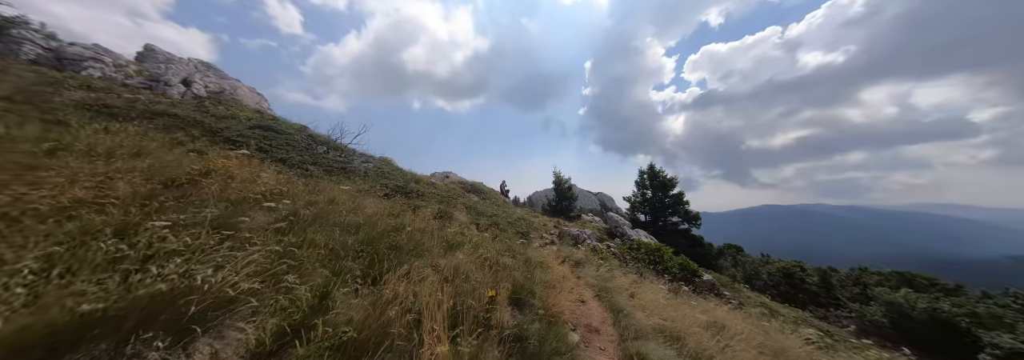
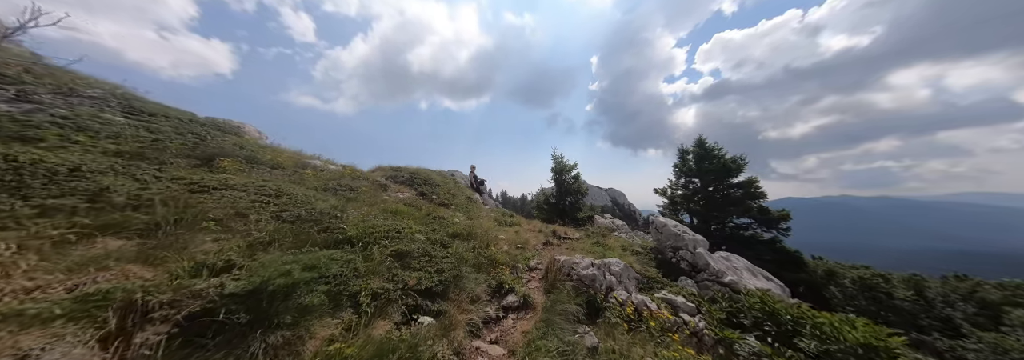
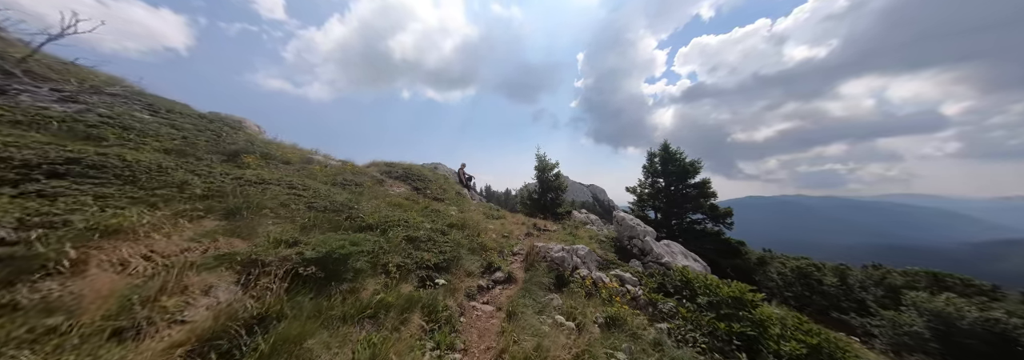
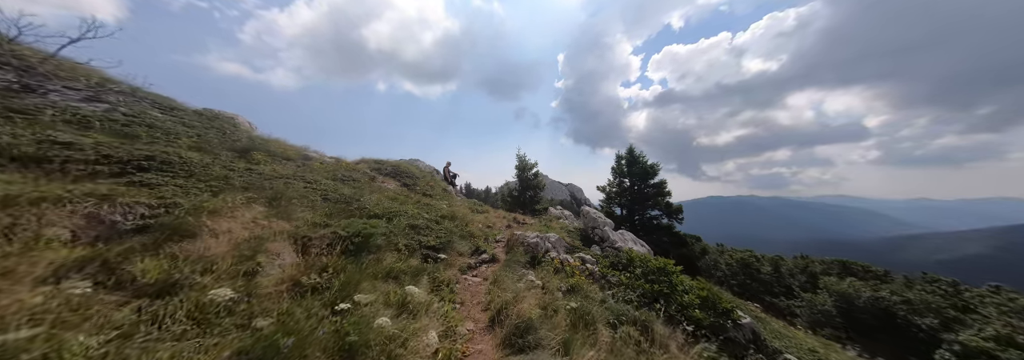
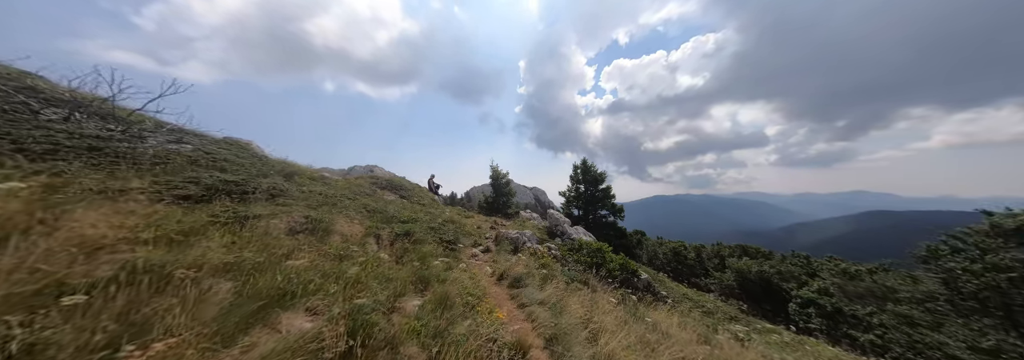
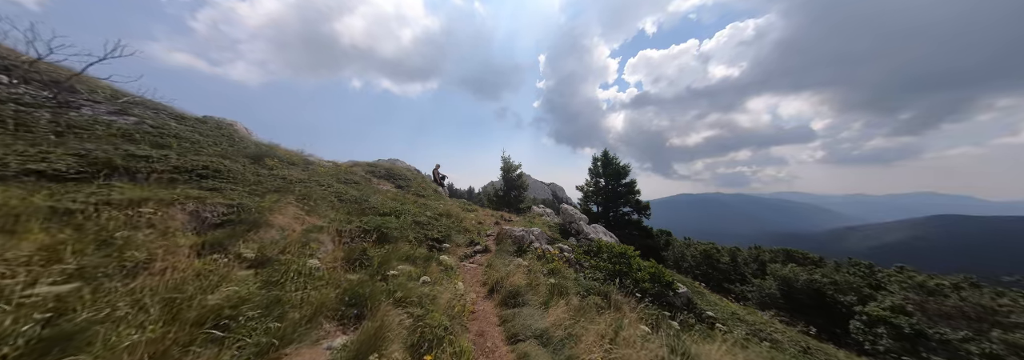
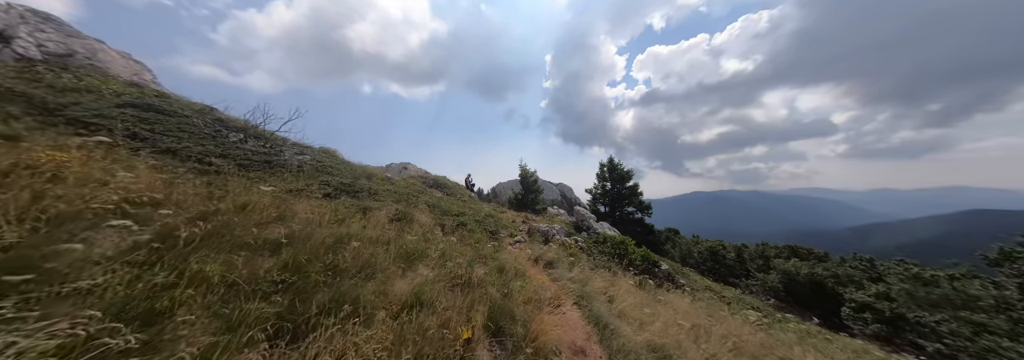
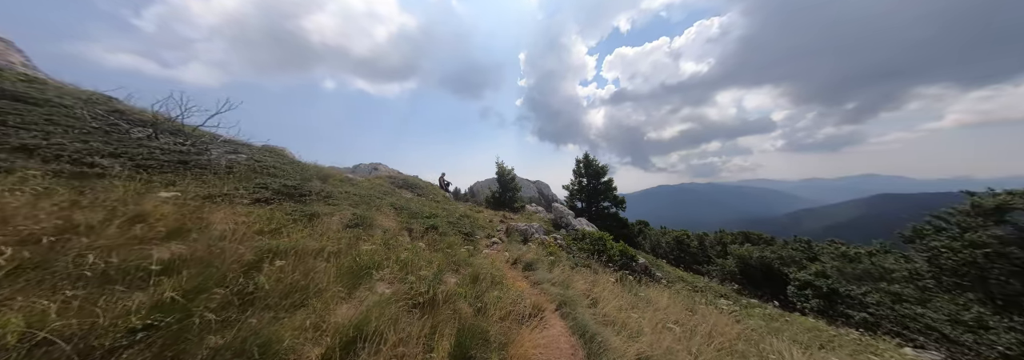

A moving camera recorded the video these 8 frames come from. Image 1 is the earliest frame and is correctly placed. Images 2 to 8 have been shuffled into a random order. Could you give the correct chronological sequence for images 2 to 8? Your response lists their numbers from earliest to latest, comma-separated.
7, 8, 5, 6, 4, 3, 2
